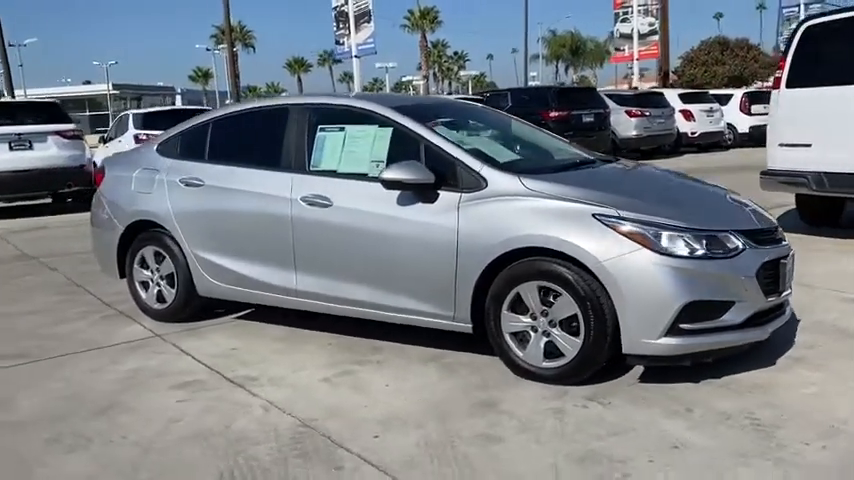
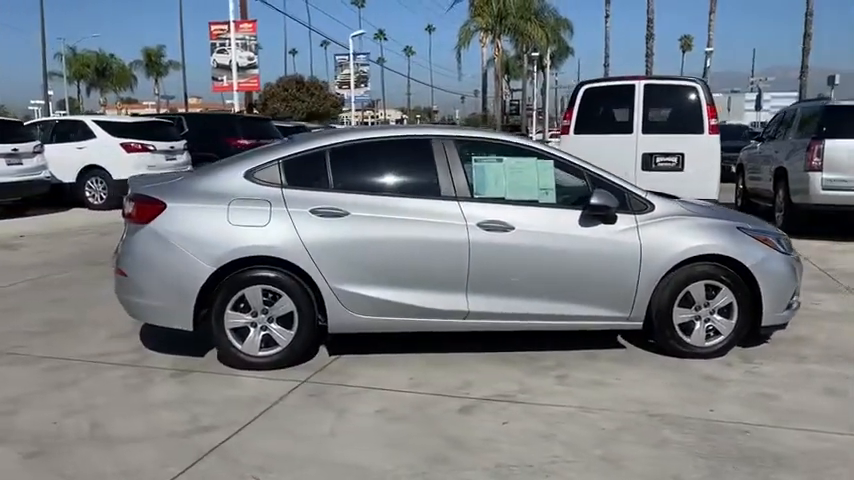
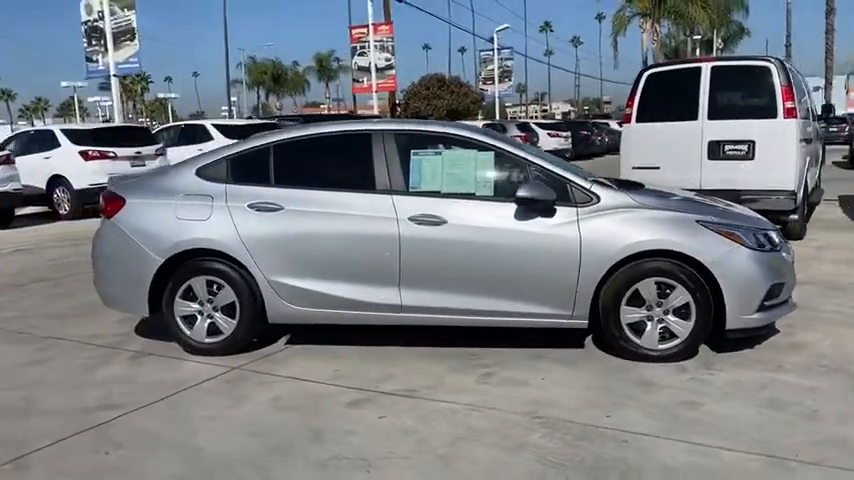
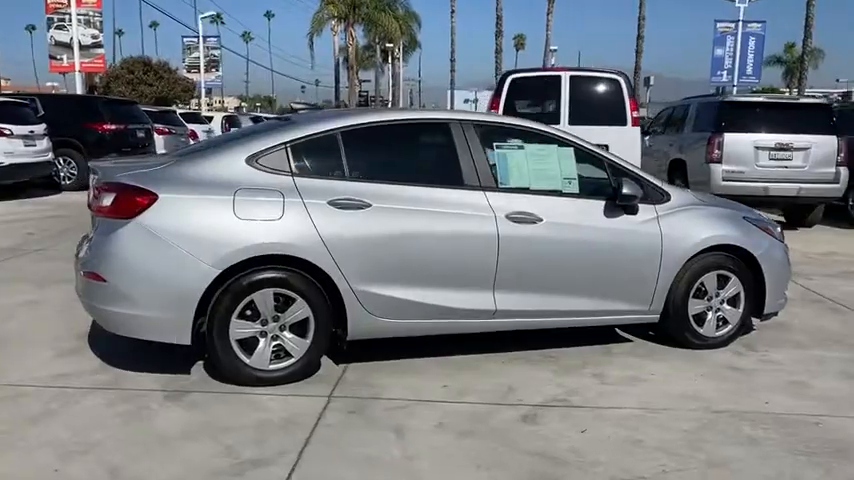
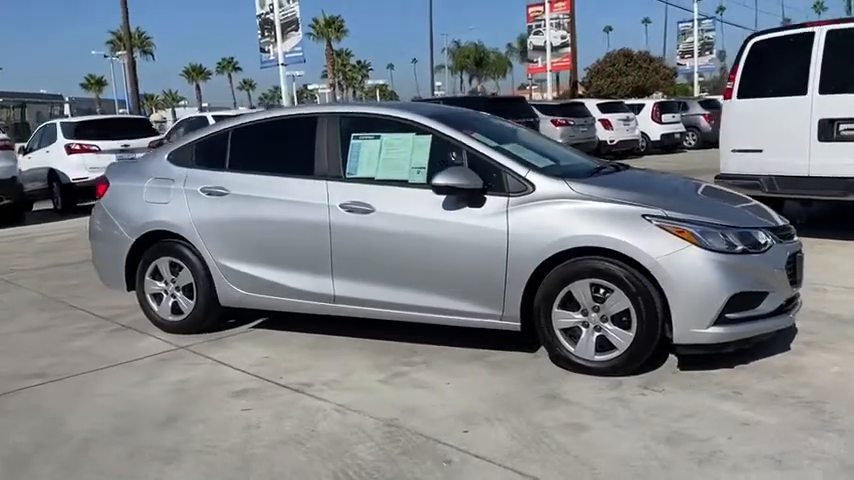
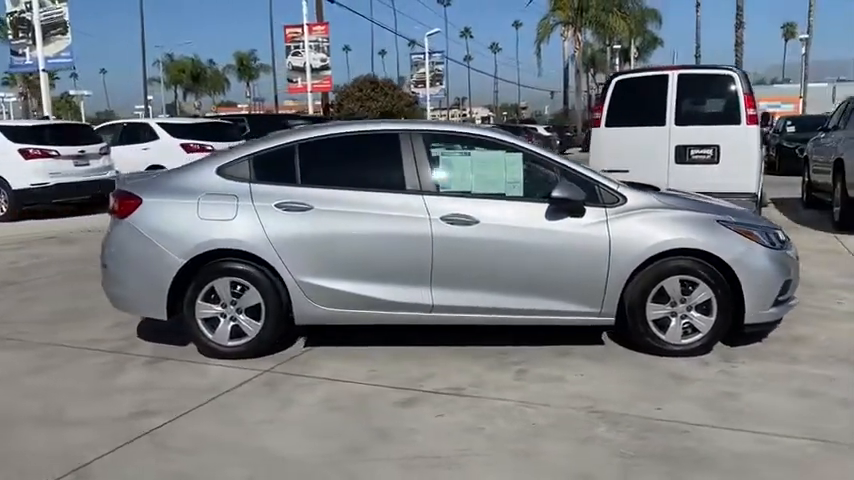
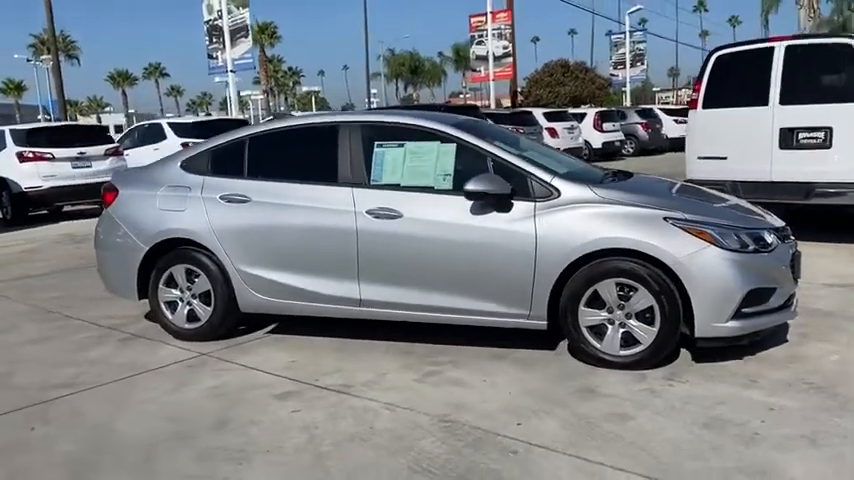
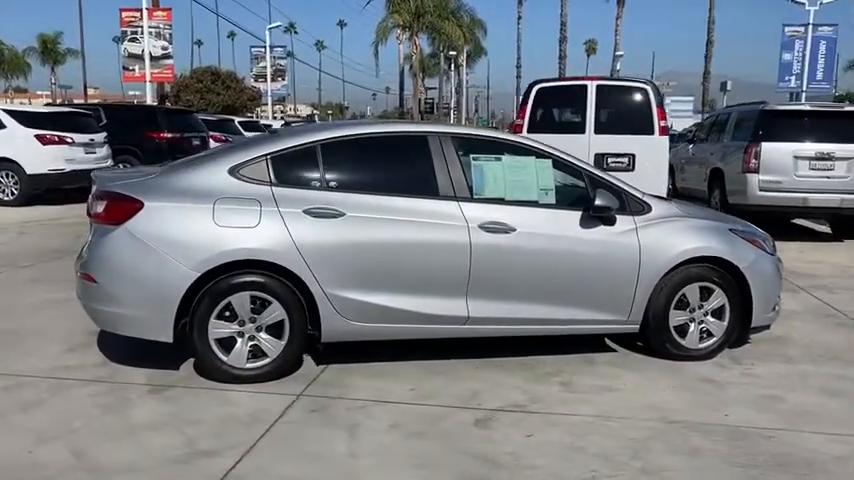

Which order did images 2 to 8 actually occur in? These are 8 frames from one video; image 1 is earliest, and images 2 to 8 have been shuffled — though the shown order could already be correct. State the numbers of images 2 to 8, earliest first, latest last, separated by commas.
5, 7, 3, 6, 2, 8, 4
